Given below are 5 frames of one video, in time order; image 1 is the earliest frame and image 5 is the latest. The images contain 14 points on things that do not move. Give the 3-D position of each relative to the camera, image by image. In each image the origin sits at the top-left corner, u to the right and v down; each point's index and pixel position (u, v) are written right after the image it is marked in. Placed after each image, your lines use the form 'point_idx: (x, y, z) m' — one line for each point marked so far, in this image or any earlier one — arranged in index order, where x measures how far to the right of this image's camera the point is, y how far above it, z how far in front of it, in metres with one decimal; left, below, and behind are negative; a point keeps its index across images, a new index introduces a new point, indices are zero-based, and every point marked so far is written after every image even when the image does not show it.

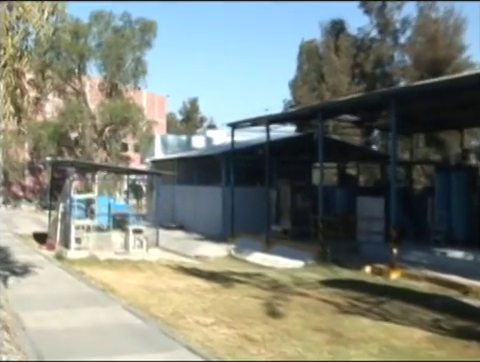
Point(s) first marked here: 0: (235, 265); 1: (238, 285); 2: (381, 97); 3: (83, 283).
0: (-0.1, -2.1, +17.0) m
1: (0.0, -2.2, +14.4) m
2: (+2.9, +1.7, +13.9) m
3: (-3.1, -2.0, +13.6) m
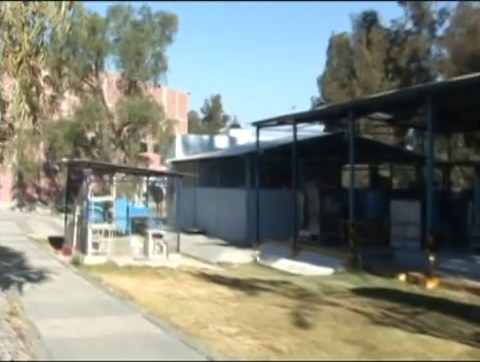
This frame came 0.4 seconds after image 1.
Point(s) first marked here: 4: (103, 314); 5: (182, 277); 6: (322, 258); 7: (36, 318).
0: (+0.5, -2.2, +16.3) m
1: (+0.5, -2.2, +13.6) m
2: (+3.4, +1.7, +13.1) m
3: (-2.7, -2.1, +13.0) m
4: (-2.3, -2.2, +11.5) m
5: (-1.3, -2.1, +14.9) m
6: (+2.1, -2.0, +17.6) m
7: (-3.3, -2.2, +11.2) m
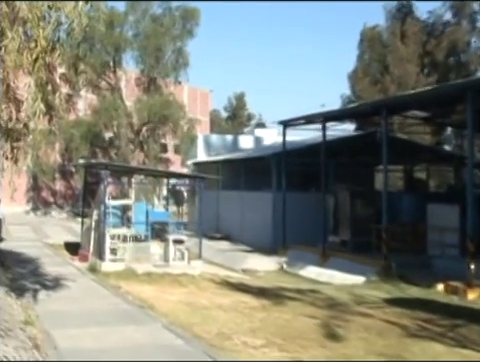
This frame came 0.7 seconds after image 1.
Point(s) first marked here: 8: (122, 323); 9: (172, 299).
0: (+1.1, -2.3, +15.5) m
1: (+1.0, -2.3, +12.9) m
2: (+3.8, +1.6, +12.2) m
3: (-2.2, -2.1, +12.3) m
4: (-1.9, -2.3, +10.8) m
5: (-0.7, -2.2, +14.2) m
6: (+2.8, -2.1, +16.8) m
7: (-2.9, -2.3, +10.6) m
8: (-1.9, -2.2, +10.8) m
9: (-1.3, -2.2, +12.9) m
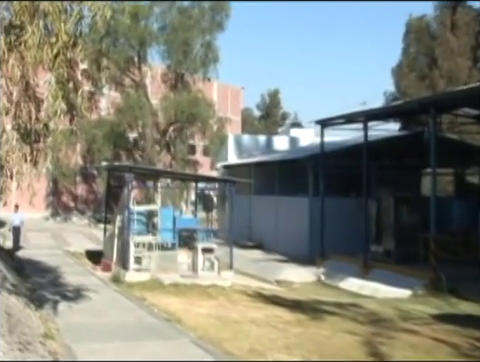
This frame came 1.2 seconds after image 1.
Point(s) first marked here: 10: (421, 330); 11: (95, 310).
0: (+1.8, -2.4, +14.5) m
1: (+1.6, -2.4, +11.9) m
2: (+4.4, +1.6, +11.1) m
3: (-1.6, -2.2, +11.5) m
4: (-1.4, -2.3, +10.0) m
5: (-0.1, -2.3, +13.2) m
6: (+3.6, -2.2, +15.7) m
7: (-2.5, -2.3, +9.8) m
8: (-1.4, -2.3, +9.9) m
9: (-0.7, -2.3, +12.0) m
10: (+2.9, -2.4, +11.0) m
11: (-2.5, -2.2, +11.5) m
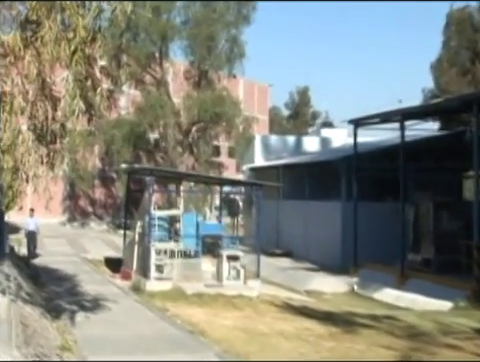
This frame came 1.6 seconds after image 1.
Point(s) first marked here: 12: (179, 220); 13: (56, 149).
0: (+2.4, -2.5, +13.7) m
1: (+2.0, -2.4, +11.1) m
2: (+4.8, +1.5, +10.3) m
3: (-1.2, -2.3, +10.9) m
4: (-1.0, -2.3, +9.3) m
5: (+0.4, -2.3, +12.5) m
6: (+4.2, -2.3, +14.9) m
7: (-2.1, -2.4, +9.2) m
8: (-1.0, -2.3, +9.3) m
9: (-0.2, -2.4, +11.3) m
10: (+3.3, -2.5, +10.2) m
11: (-2.0, -2.2, +10.9) m
12: (-1.5, -1.0, +17.1) m
13: (-2.8, +0.5, +10.5) m
